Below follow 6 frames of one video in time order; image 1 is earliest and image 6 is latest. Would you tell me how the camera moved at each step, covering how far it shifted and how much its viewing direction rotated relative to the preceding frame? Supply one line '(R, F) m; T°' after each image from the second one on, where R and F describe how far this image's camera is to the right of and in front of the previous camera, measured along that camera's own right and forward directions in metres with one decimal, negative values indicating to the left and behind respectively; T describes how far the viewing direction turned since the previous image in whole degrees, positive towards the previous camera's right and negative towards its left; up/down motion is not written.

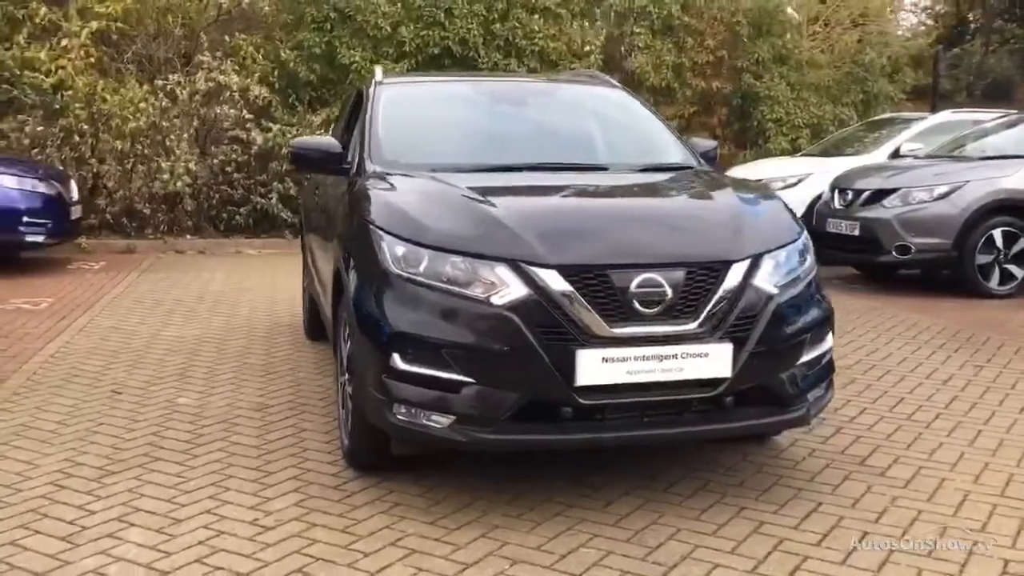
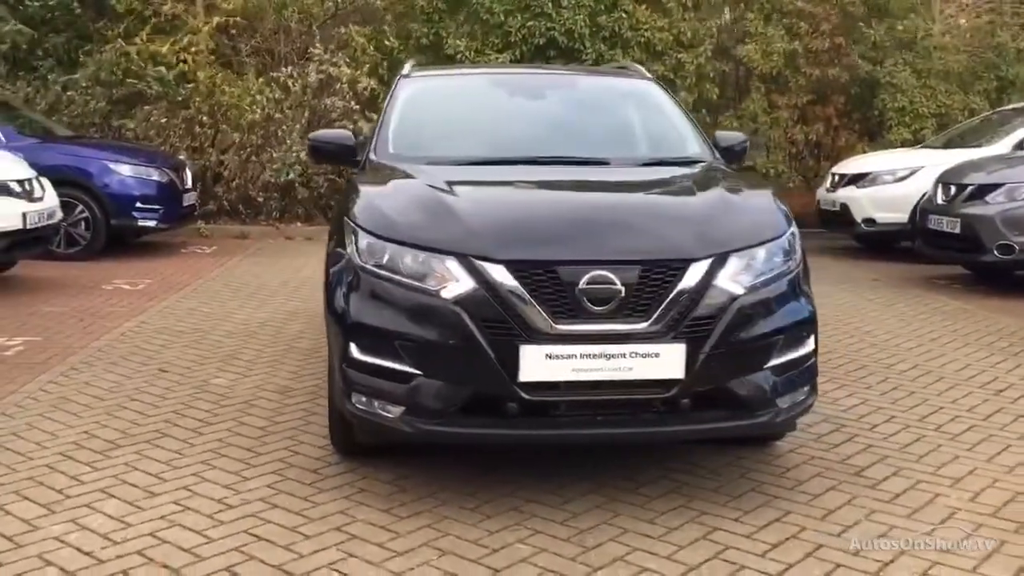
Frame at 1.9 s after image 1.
(+0.8, 0.0) m; -9°
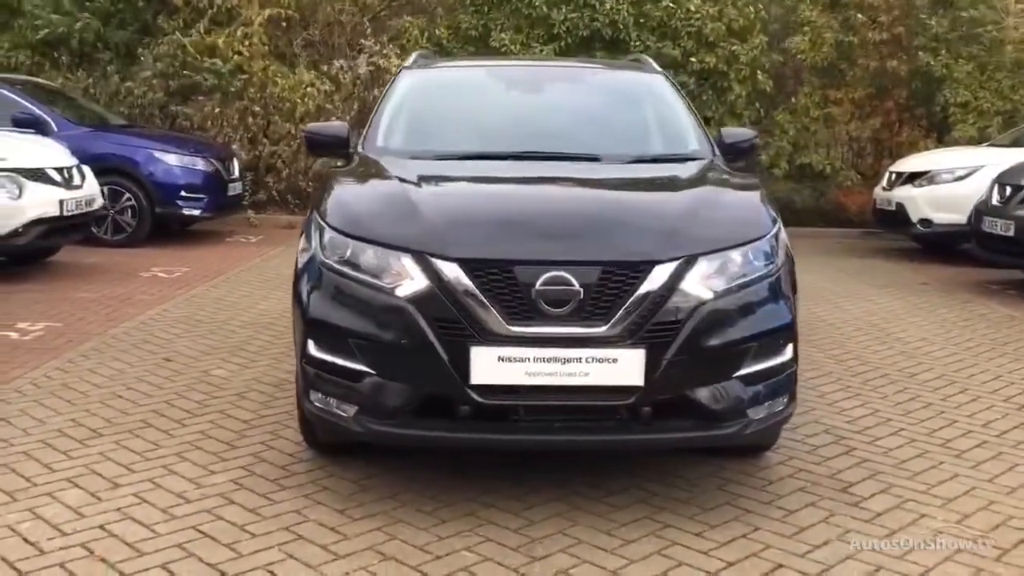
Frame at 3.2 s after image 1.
(+0.4, +0.1) m; -4°
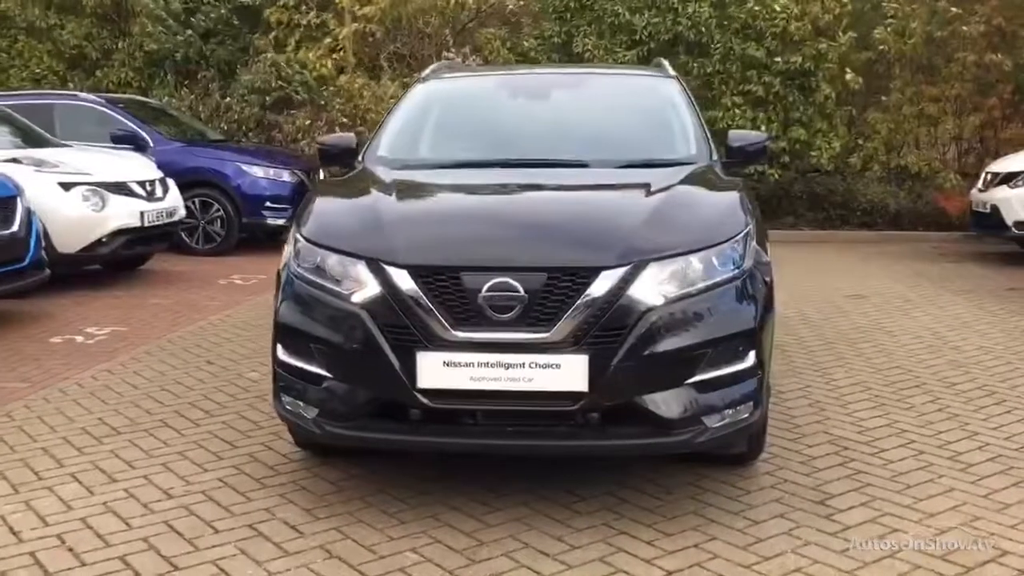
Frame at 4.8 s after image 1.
(+0.7, 0.0) m; -7°
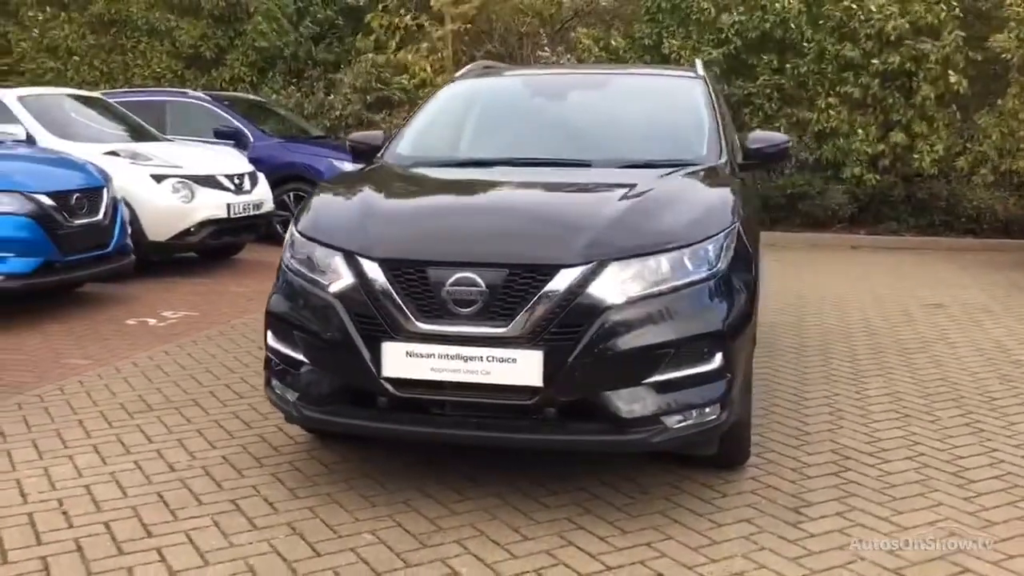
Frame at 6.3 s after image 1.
(+0.6, 0.0) m; -7°
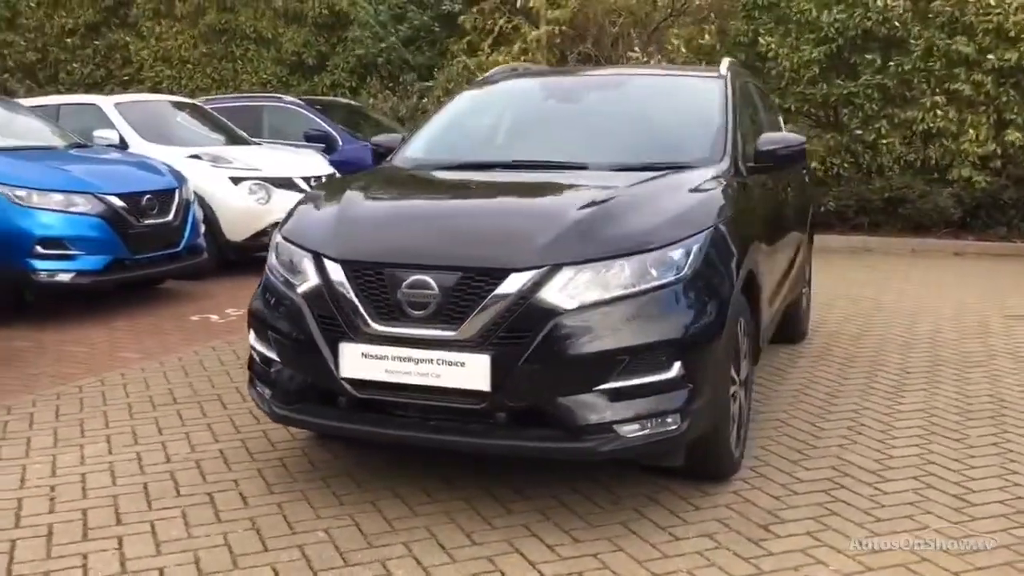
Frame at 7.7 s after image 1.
(+0.7, +0.1) m; -8°
